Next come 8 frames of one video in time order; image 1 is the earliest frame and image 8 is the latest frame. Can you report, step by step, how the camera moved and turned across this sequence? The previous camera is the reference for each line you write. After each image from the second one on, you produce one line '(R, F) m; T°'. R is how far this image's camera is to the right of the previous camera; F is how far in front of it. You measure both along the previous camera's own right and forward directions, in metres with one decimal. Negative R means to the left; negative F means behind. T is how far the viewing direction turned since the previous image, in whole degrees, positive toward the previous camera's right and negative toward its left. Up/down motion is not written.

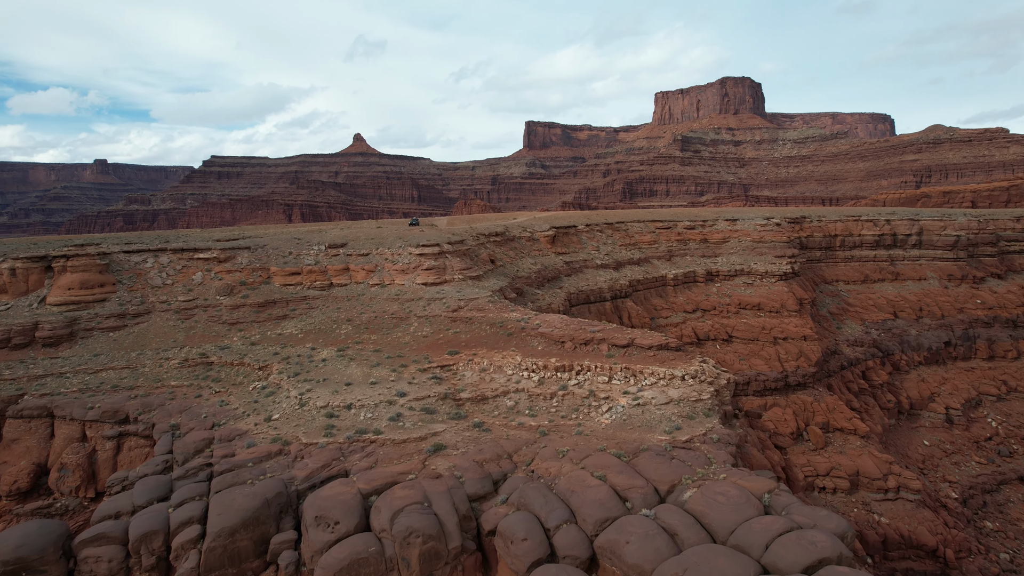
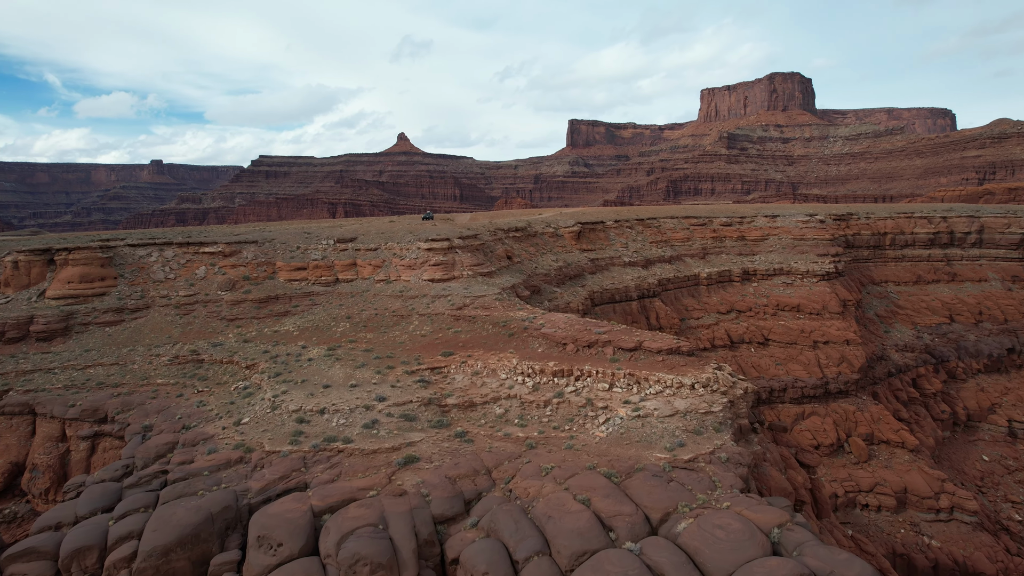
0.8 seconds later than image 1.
(+1.1, +1.4) m; -4°
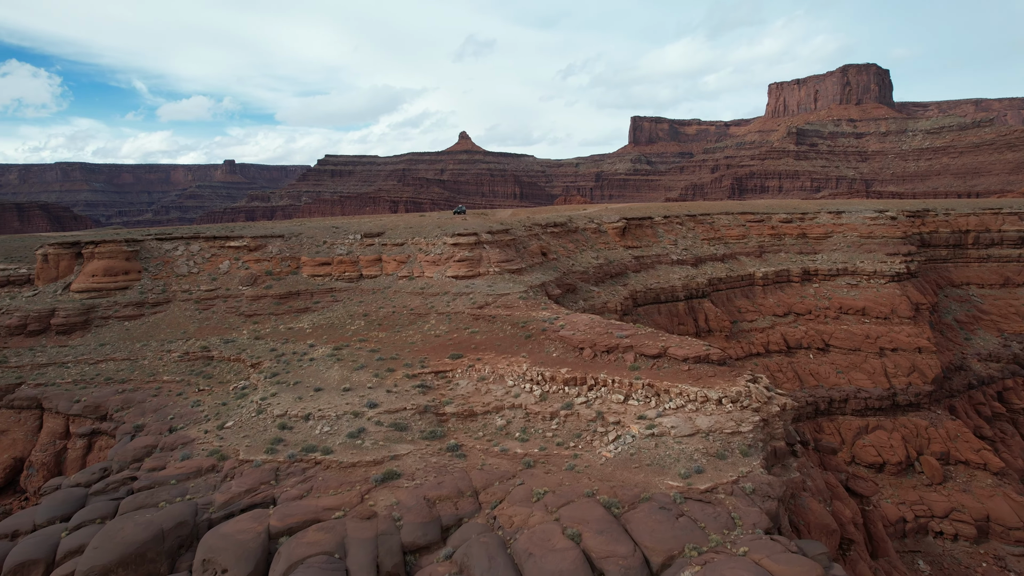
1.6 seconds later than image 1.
(+1.0, +1.4) m; -5°
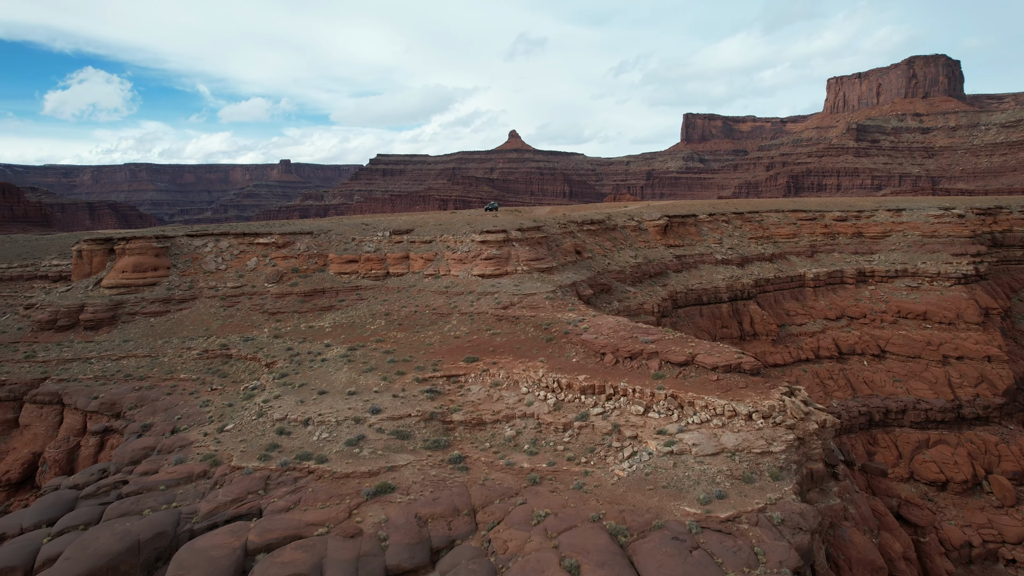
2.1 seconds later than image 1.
(+0.6, +0.9) m; -4°
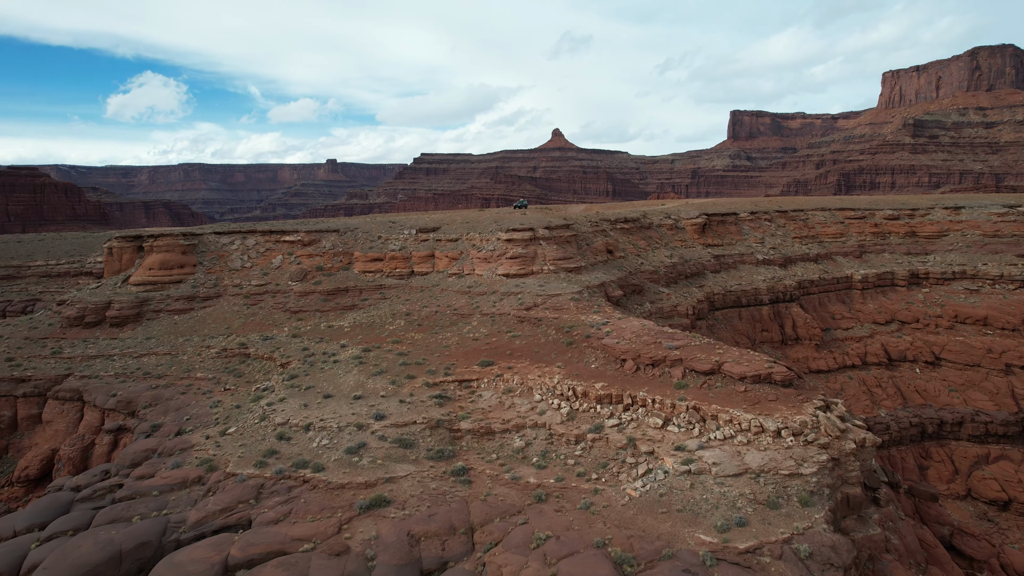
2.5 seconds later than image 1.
(+0.5, +0.7) m; -4°
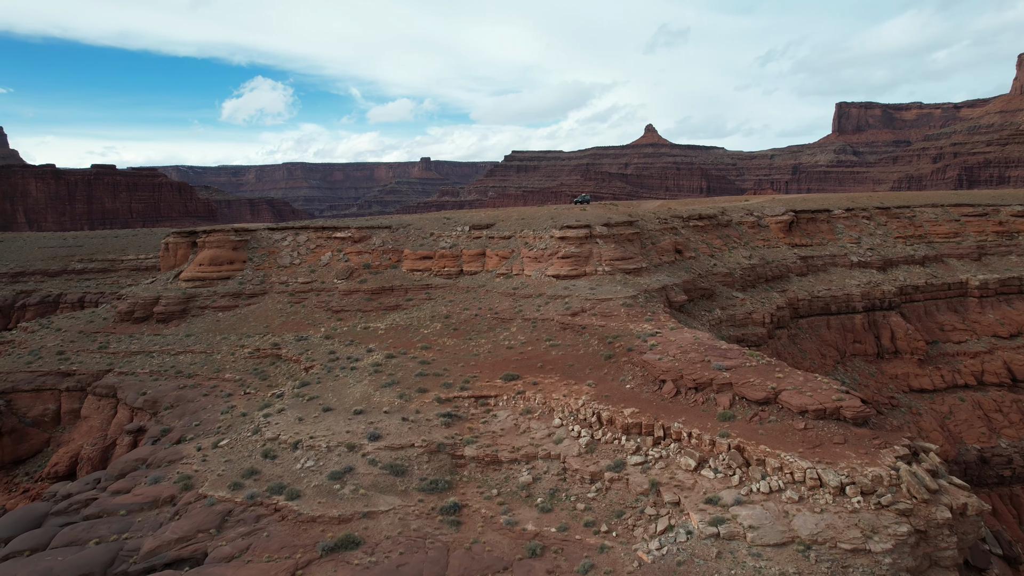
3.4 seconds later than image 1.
(+1.1, +1.7) m; -8°
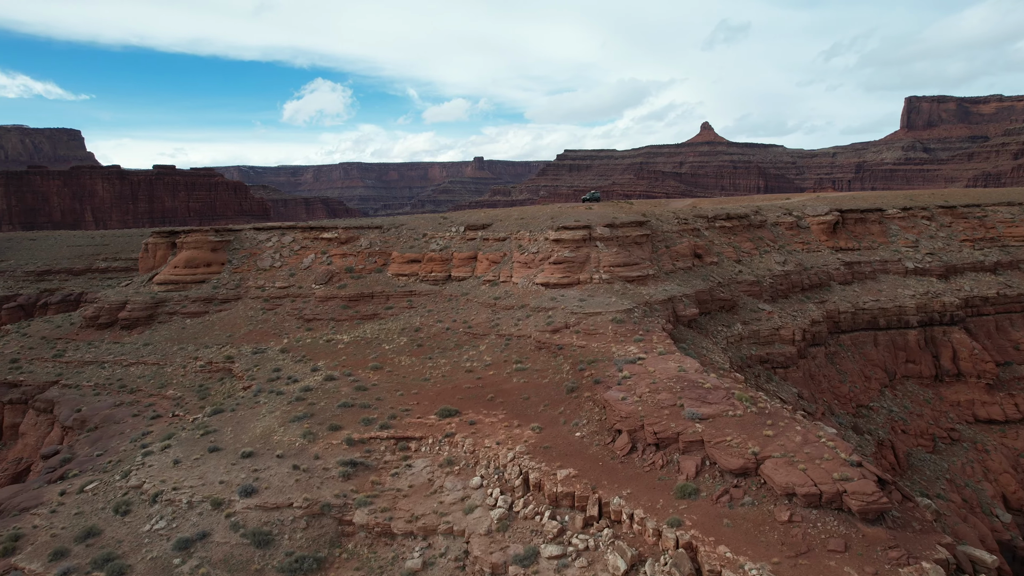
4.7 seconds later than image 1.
(+1.7, +2.3) m; -5°
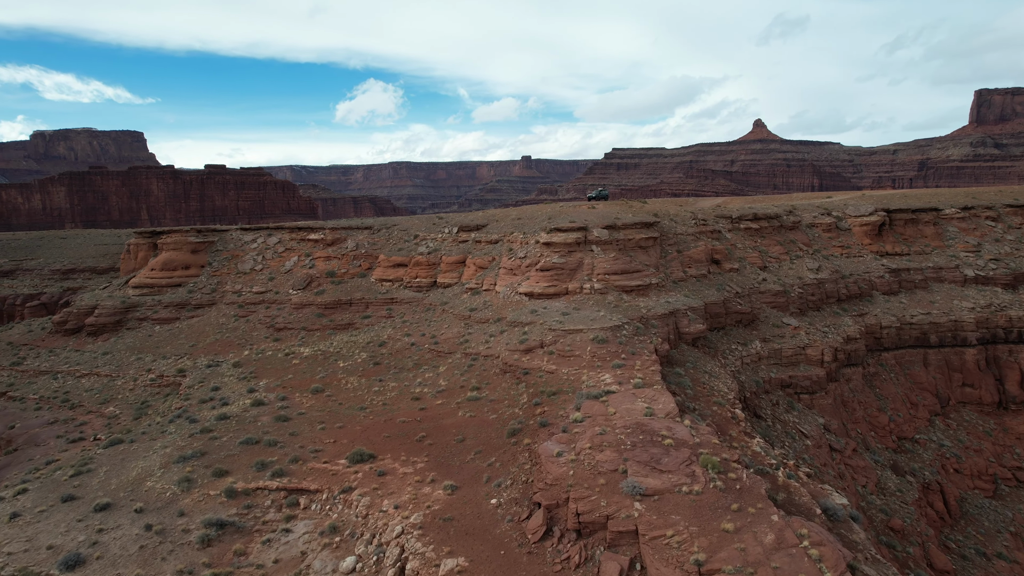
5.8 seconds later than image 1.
(+1.4, +1.9) m; -4°
